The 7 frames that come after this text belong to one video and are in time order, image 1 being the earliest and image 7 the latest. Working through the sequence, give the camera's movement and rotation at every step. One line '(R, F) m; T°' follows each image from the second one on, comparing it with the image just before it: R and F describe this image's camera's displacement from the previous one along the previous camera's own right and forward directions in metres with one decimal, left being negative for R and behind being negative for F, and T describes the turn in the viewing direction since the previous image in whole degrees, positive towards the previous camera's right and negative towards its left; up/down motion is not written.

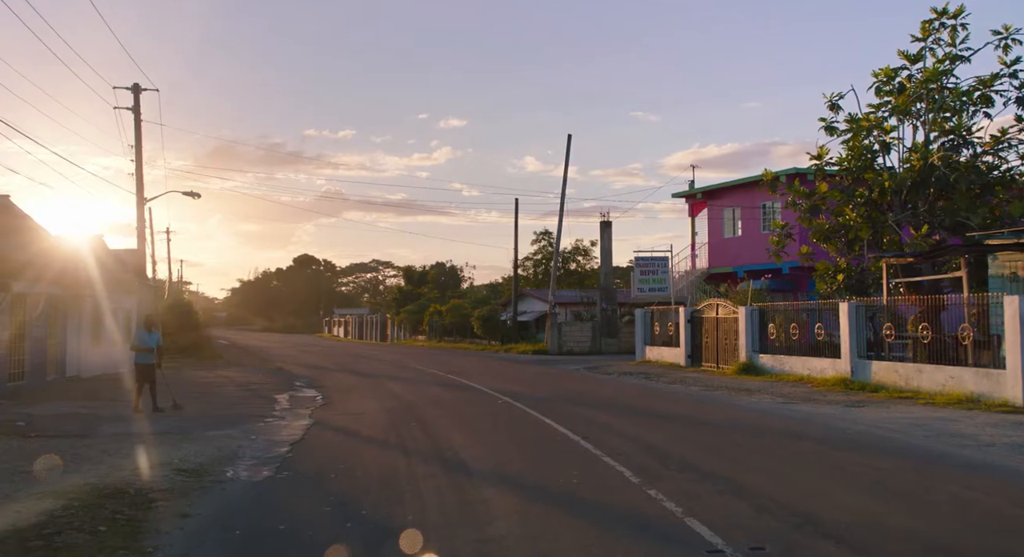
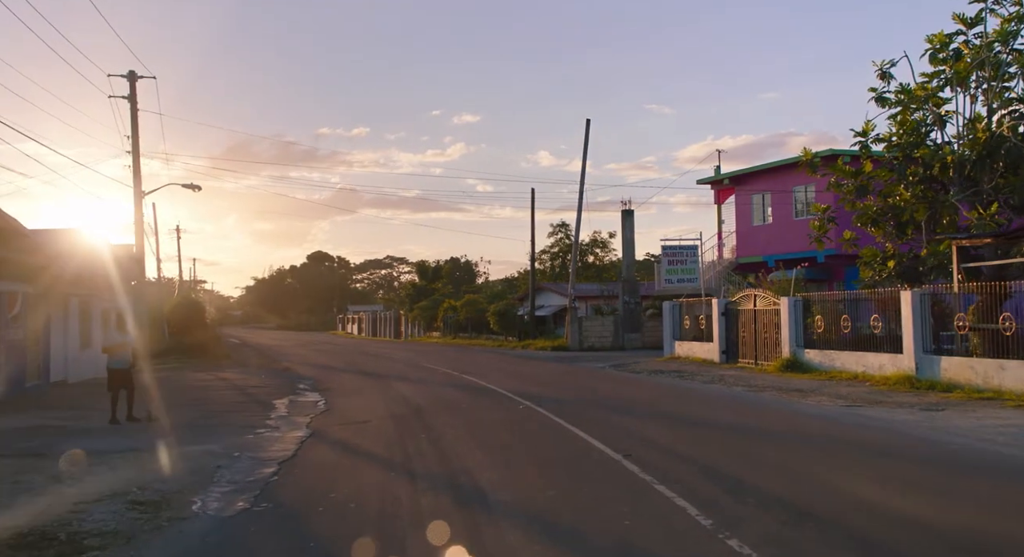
(-0.1, +2.0) m; -1°
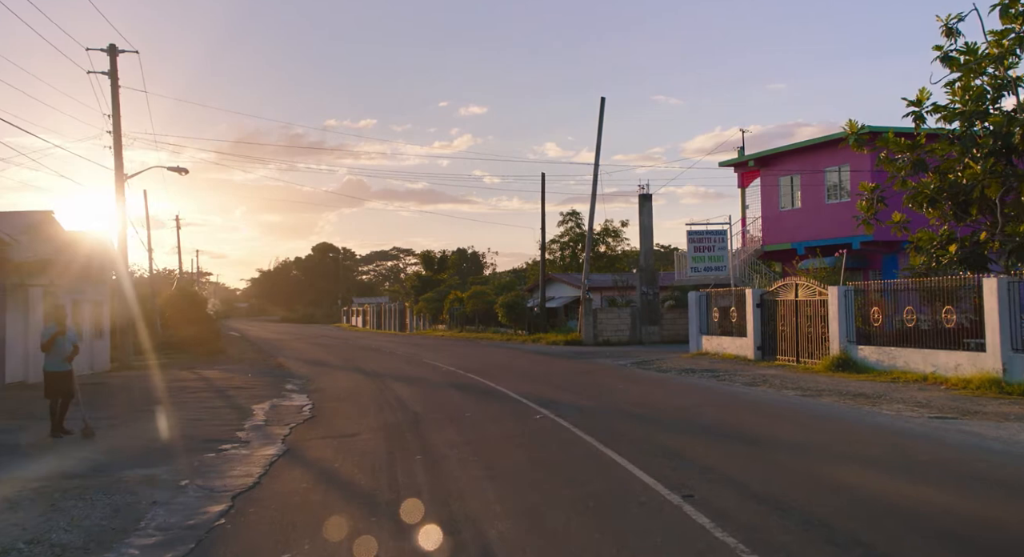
(-0.1, +2.5) m; -1°
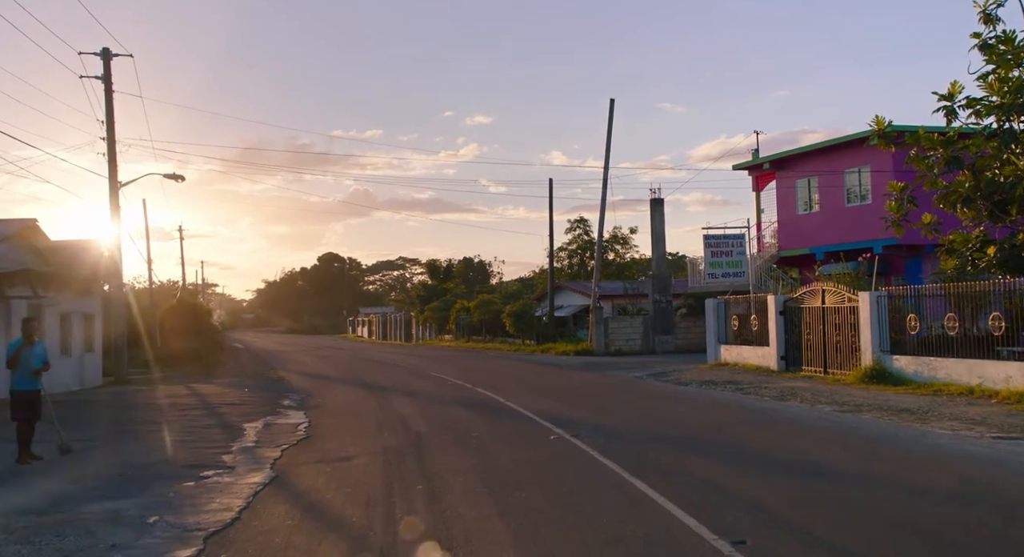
(-0.1, +1.2) m; 0°
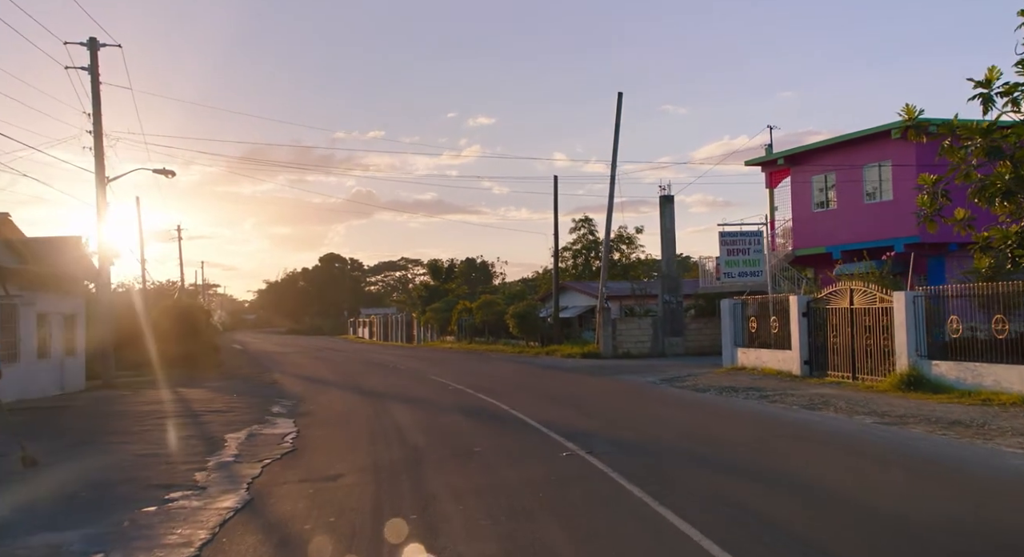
(-0.1, +1.4) m; 0°
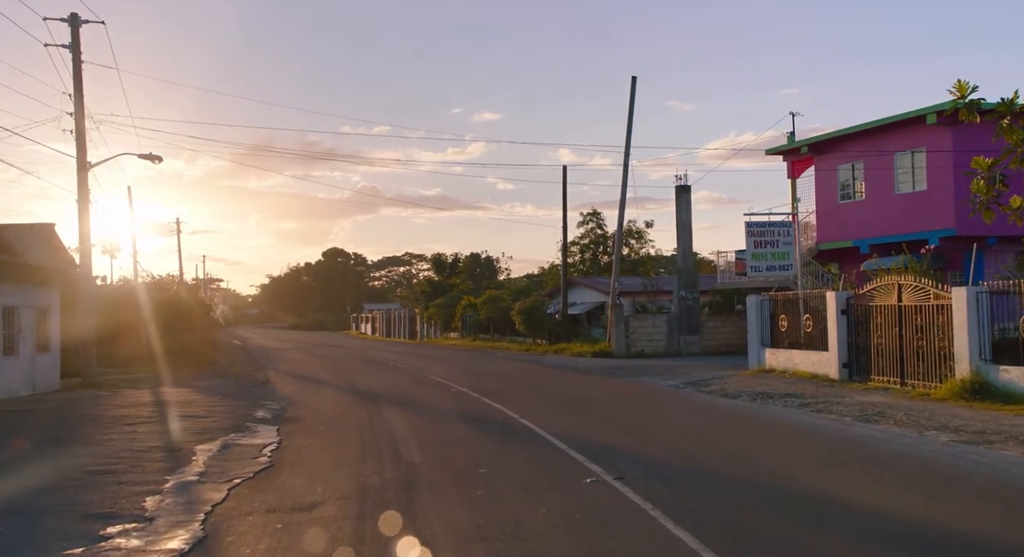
(-0.1, +1.9) m; 0°
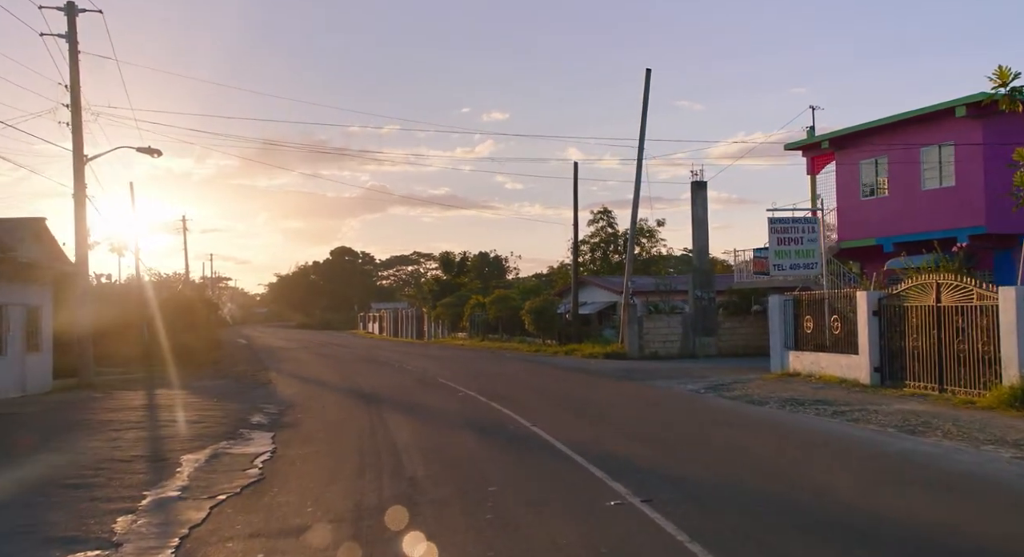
(-0.1, +1.0) m; -1°
